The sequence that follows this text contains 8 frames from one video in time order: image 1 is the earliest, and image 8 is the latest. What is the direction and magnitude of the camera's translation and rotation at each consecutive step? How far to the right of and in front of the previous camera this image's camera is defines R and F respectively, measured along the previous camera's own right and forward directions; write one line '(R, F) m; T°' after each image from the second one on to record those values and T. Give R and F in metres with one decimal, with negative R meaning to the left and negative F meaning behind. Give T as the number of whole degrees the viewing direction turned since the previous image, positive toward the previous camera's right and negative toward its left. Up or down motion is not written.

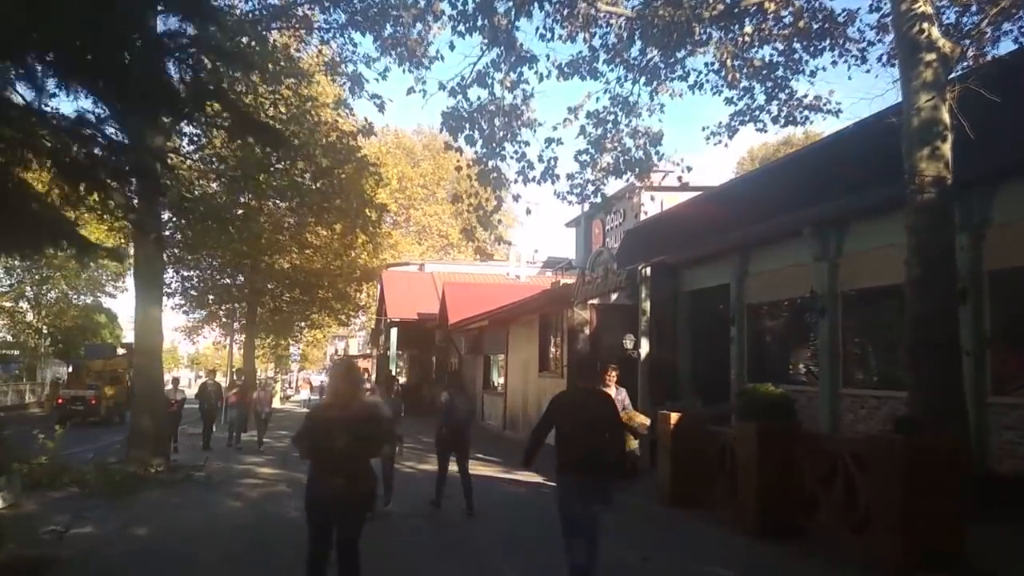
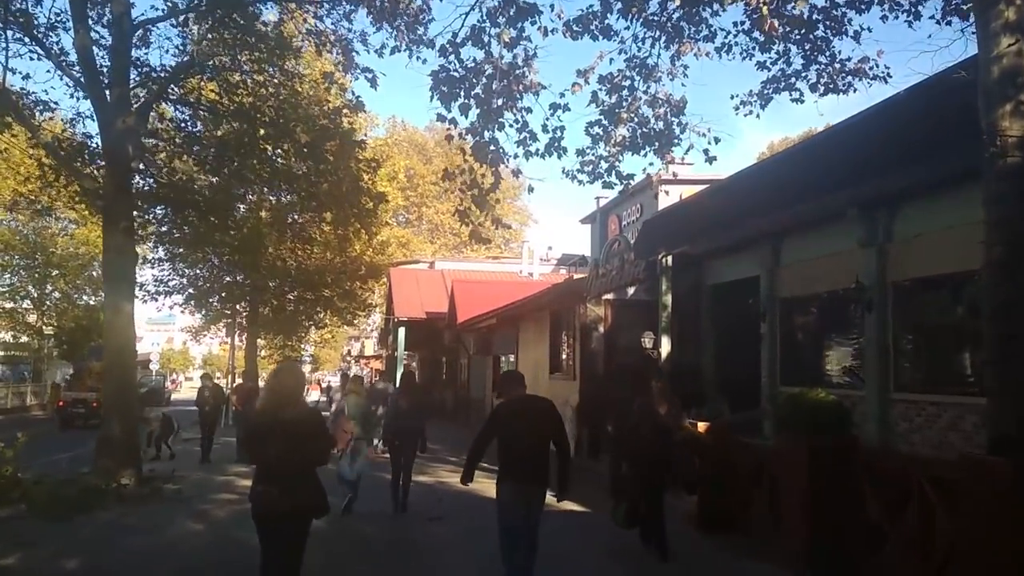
(+0.2, +1.6) m; -1°
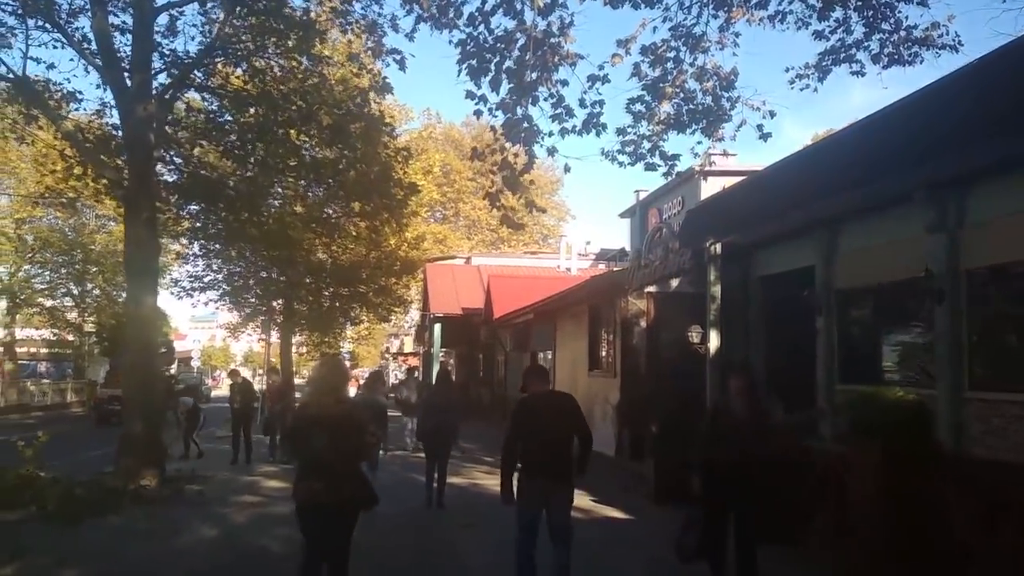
(0.0, +0.8) m; -3°
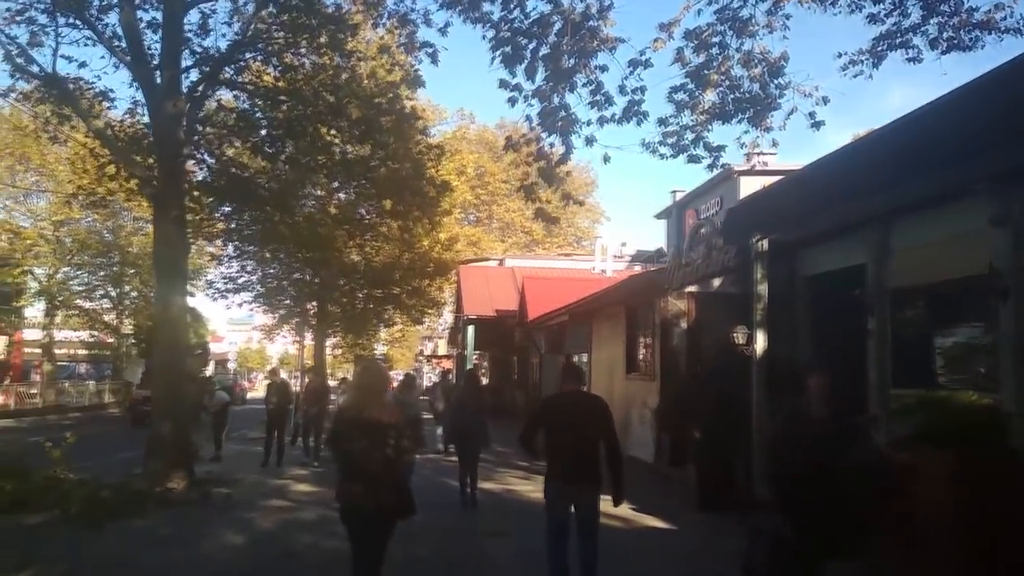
(0.0, +0.5) m; -2°
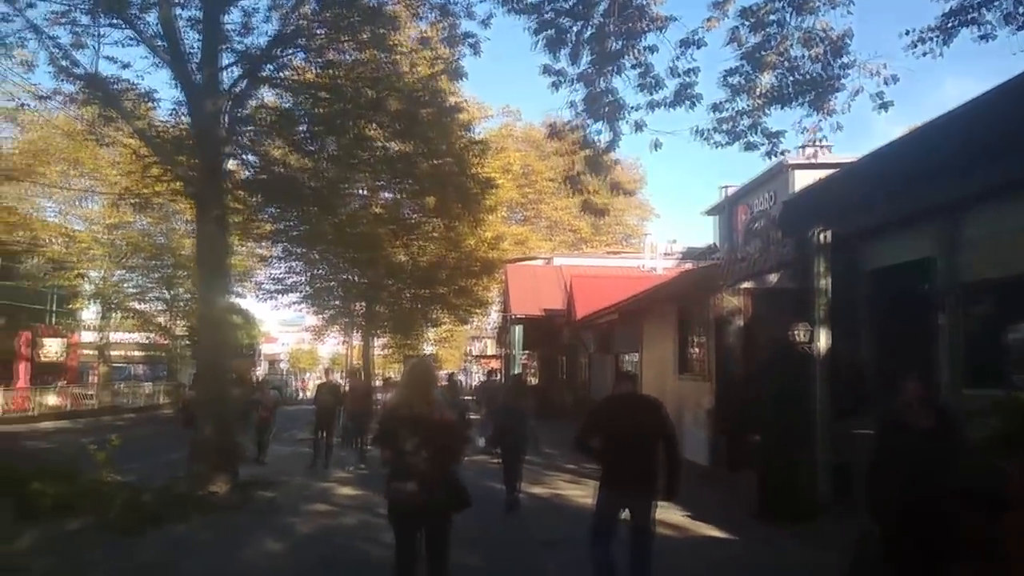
(0.0, +0.5) m; -3°
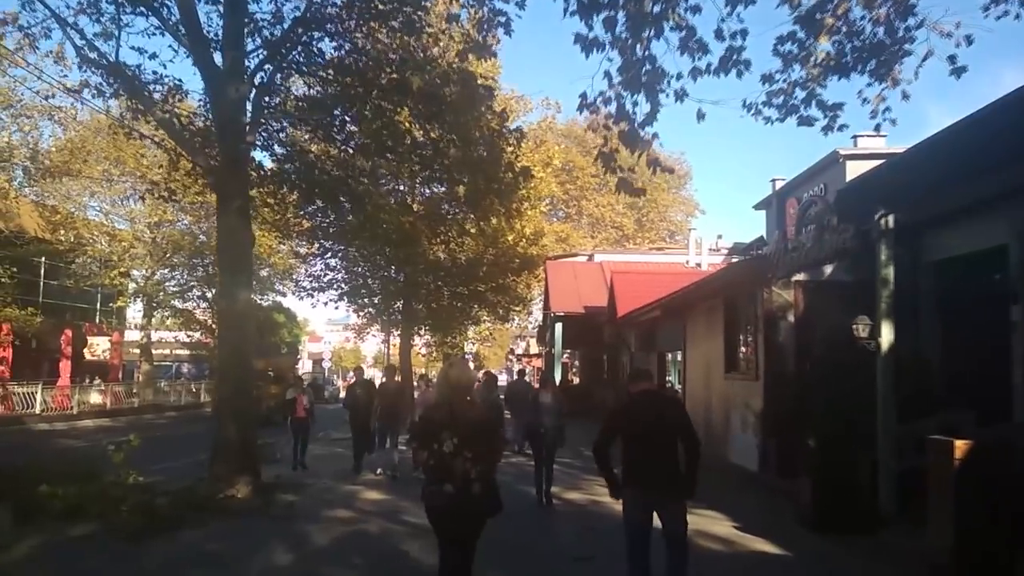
(+0.1, +0.8) m; -3°
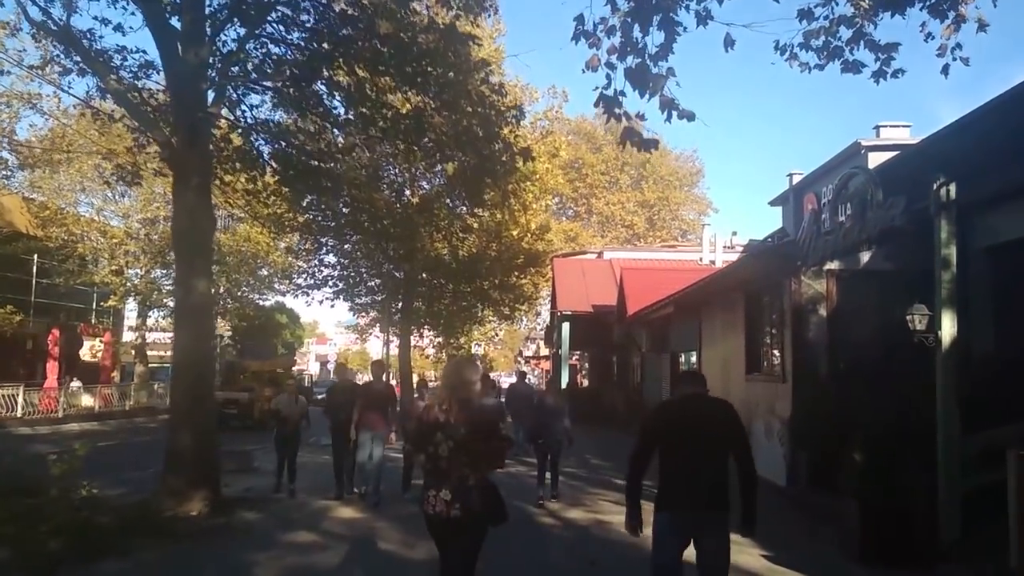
(+0.2, +1.6) m; -1°
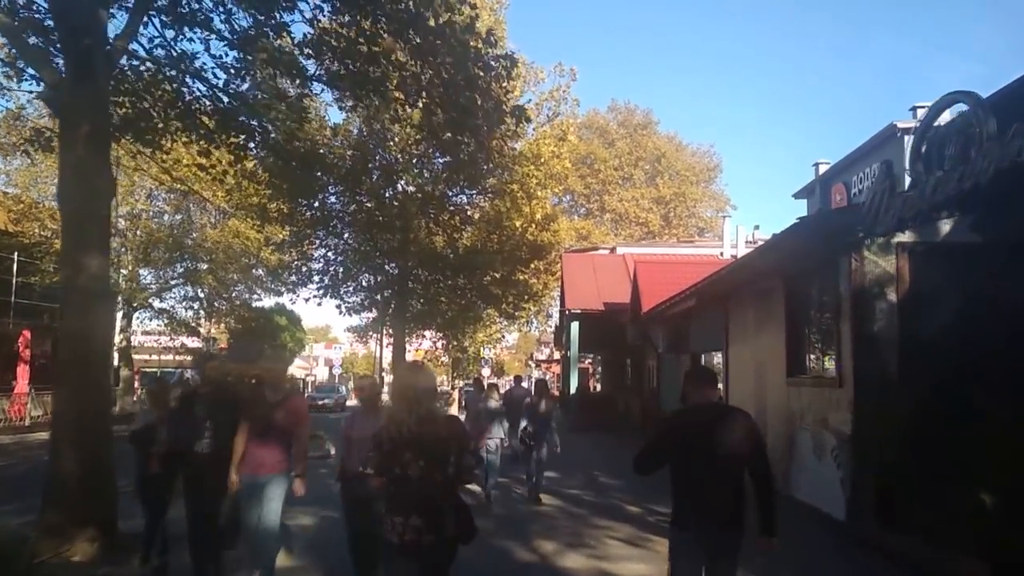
(+0.4, +2.6) m; -1°
